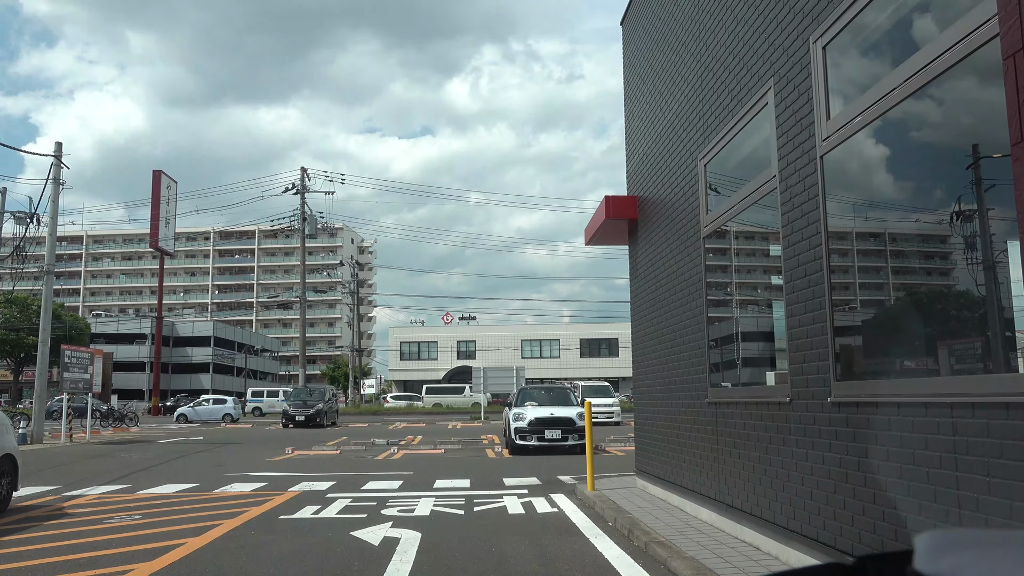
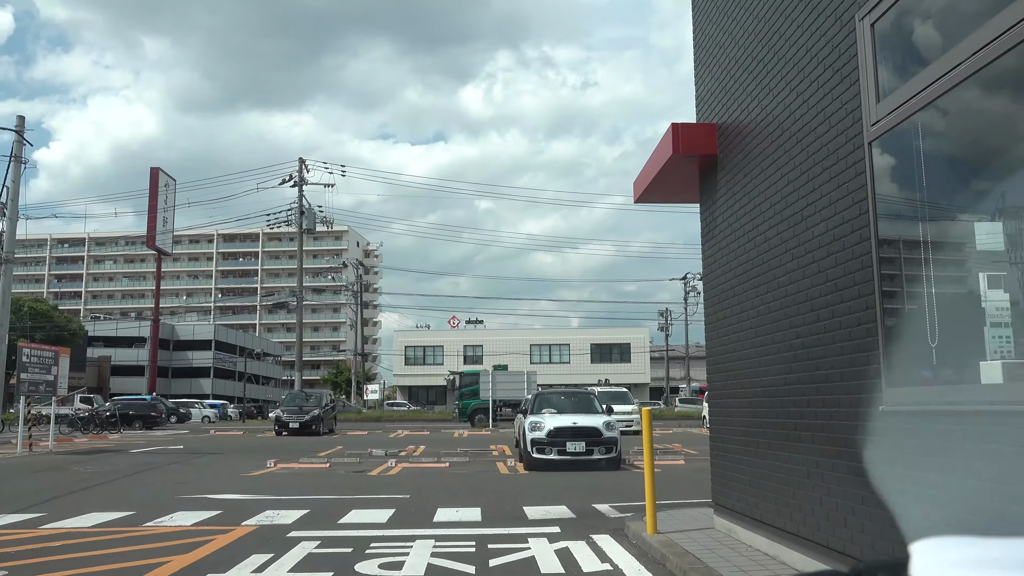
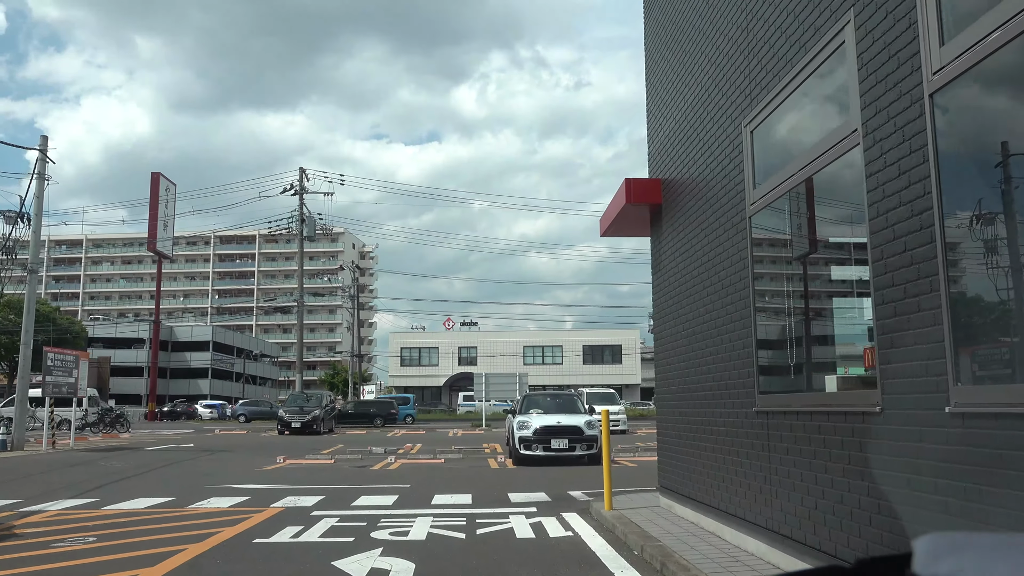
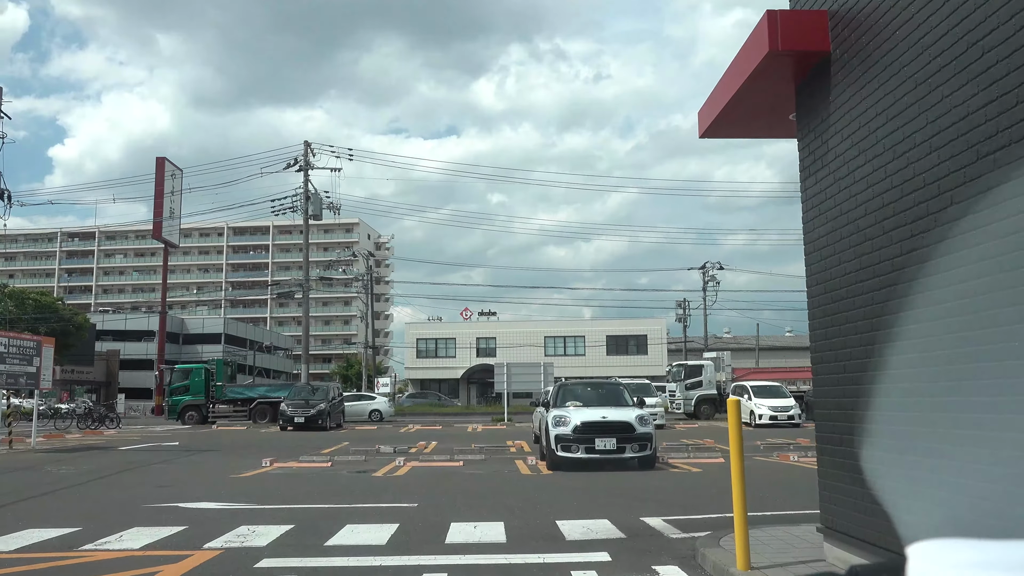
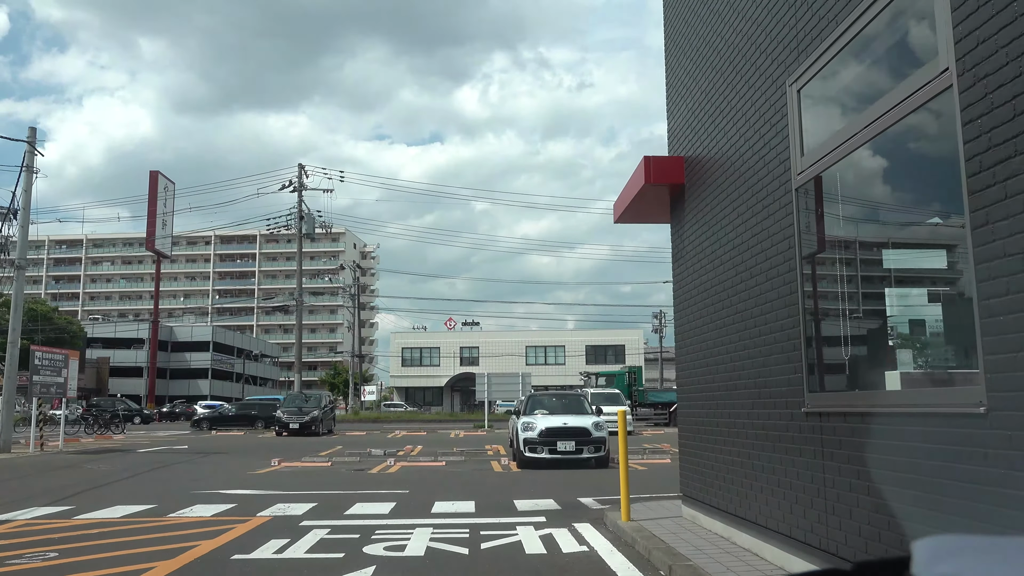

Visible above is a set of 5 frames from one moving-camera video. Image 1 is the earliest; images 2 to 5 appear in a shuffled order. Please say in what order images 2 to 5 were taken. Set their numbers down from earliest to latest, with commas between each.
3, 5, 2, 4
